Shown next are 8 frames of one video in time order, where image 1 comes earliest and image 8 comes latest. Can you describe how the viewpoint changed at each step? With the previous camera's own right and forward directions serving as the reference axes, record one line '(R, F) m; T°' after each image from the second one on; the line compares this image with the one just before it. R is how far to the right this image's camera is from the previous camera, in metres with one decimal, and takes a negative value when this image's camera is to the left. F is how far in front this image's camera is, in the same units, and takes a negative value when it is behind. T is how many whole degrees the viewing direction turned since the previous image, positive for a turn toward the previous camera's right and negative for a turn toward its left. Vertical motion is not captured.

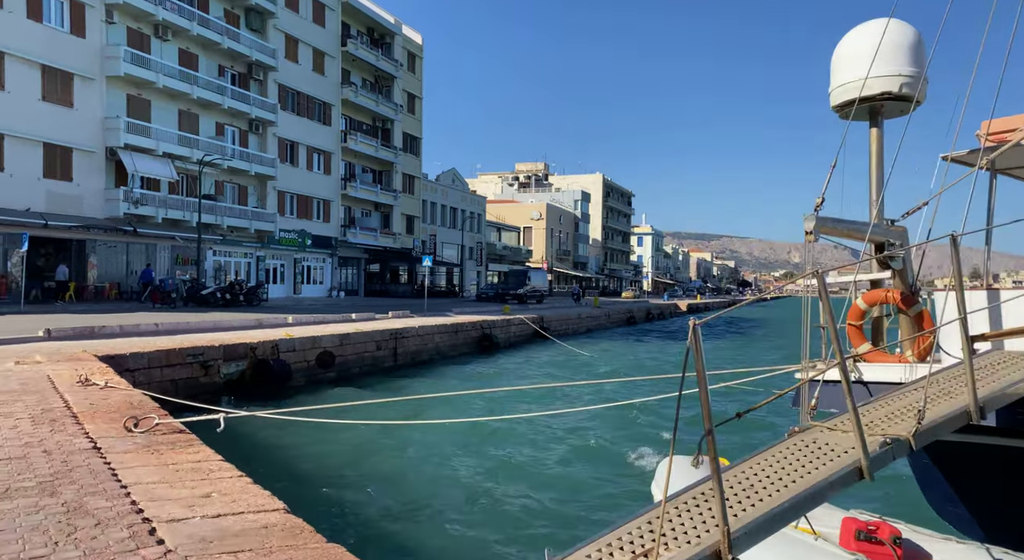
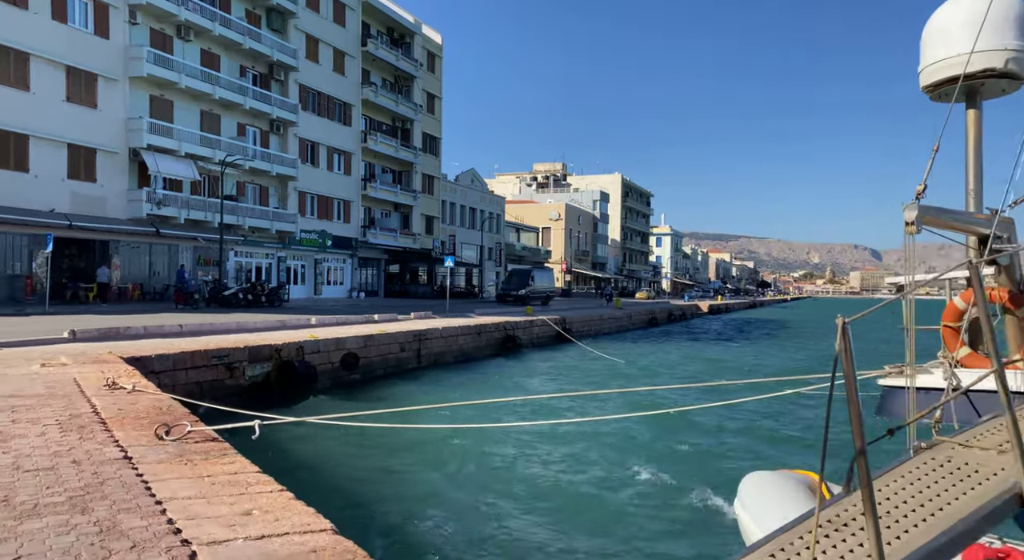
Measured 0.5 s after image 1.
(-0.3, +0.4) m; -1°
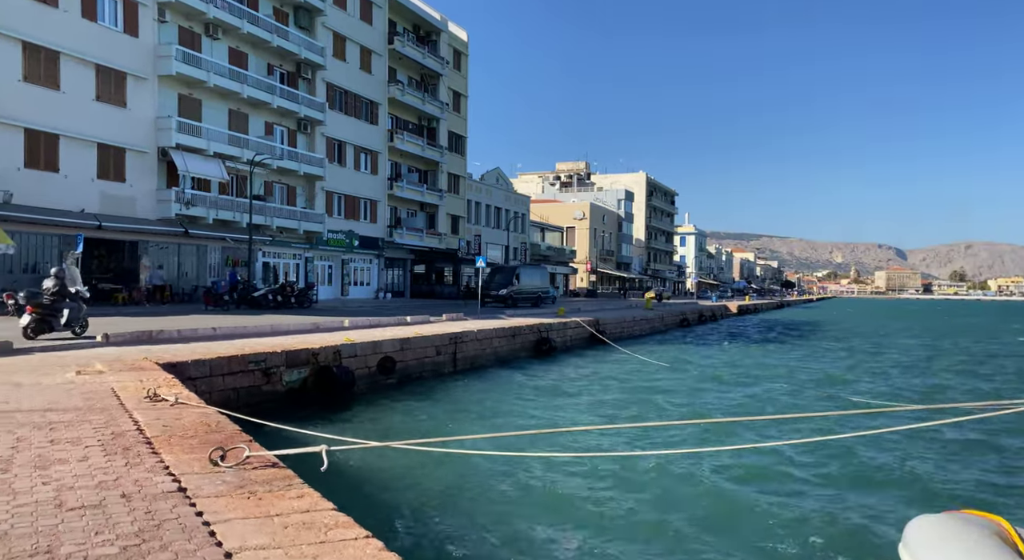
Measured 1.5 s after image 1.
(-0.6, +0.7) m; -2°
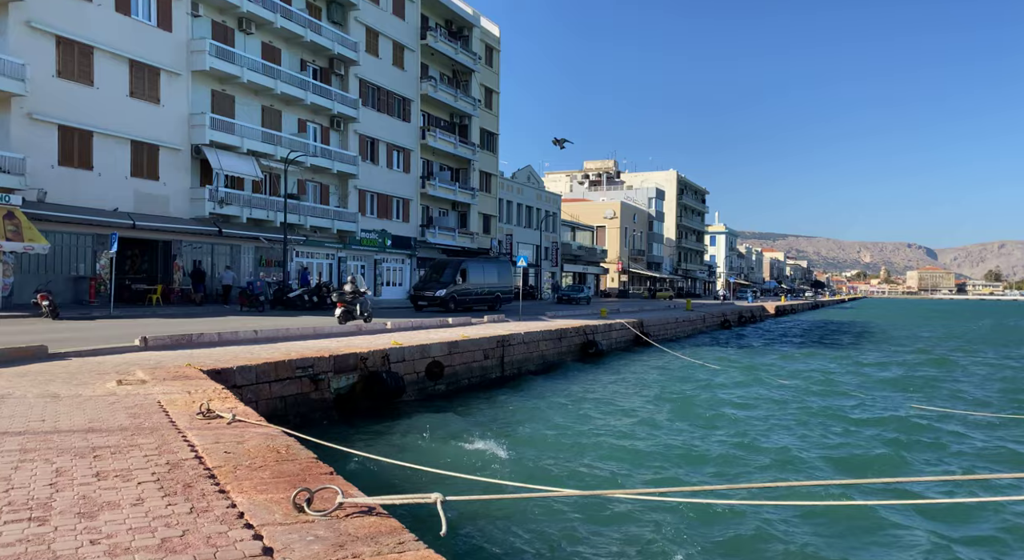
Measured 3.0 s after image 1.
(-0.9, +1.1) m; -2°
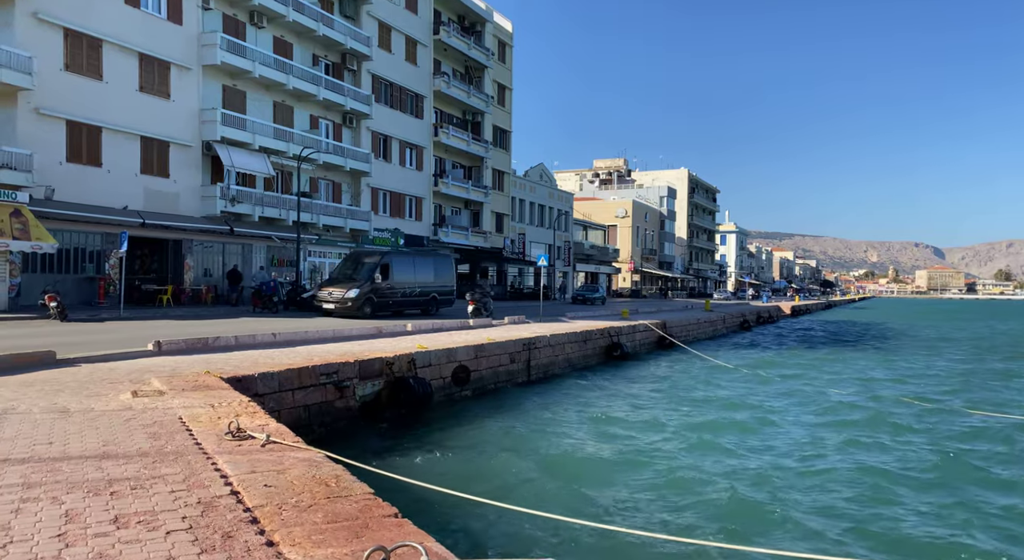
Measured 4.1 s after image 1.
(-0.6, +0.8) m; 0°
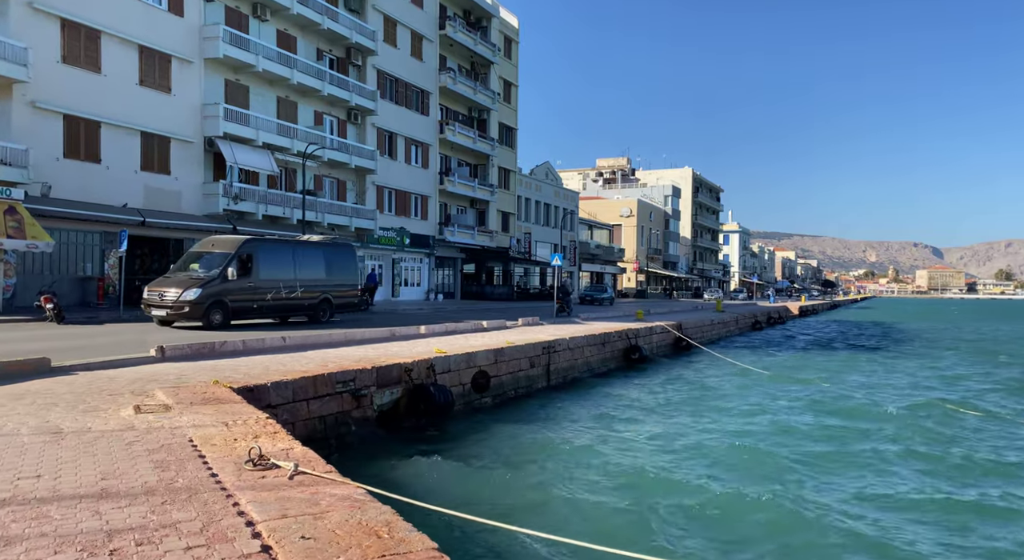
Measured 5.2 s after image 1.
(-0.5, +0.8) m; 0°
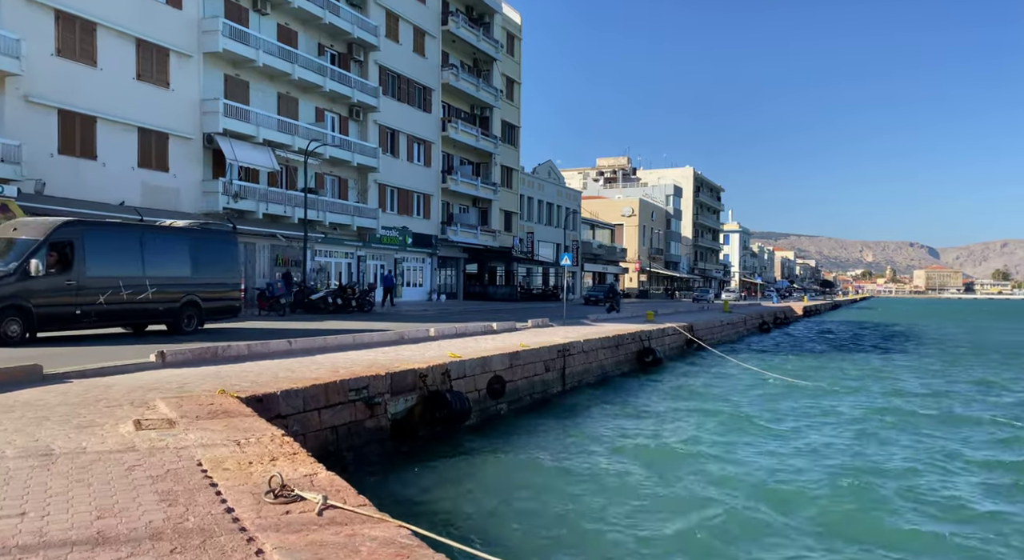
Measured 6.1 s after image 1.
(-0.4, +0.7) m; 0°
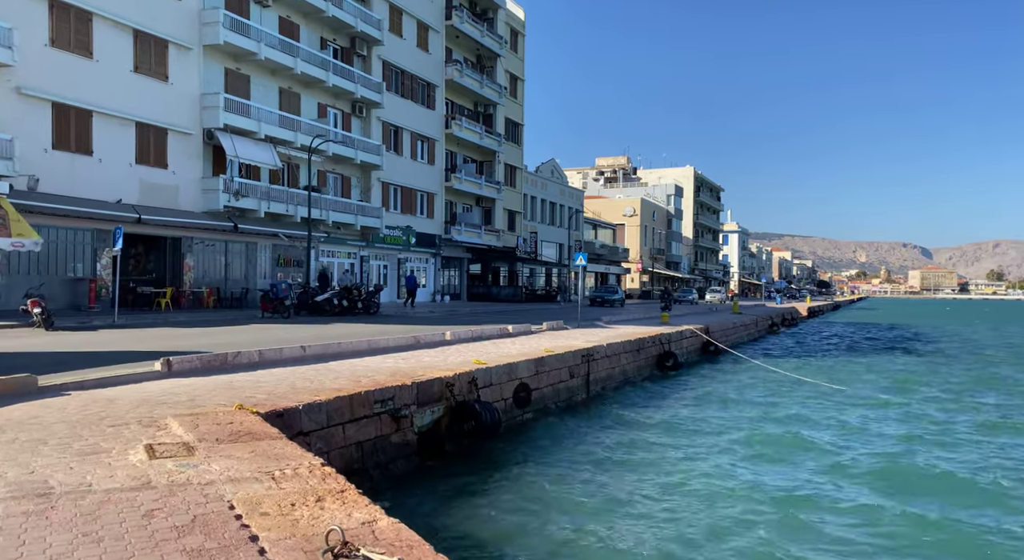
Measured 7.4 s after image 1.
(-0.6, +0.8) m; 0°
